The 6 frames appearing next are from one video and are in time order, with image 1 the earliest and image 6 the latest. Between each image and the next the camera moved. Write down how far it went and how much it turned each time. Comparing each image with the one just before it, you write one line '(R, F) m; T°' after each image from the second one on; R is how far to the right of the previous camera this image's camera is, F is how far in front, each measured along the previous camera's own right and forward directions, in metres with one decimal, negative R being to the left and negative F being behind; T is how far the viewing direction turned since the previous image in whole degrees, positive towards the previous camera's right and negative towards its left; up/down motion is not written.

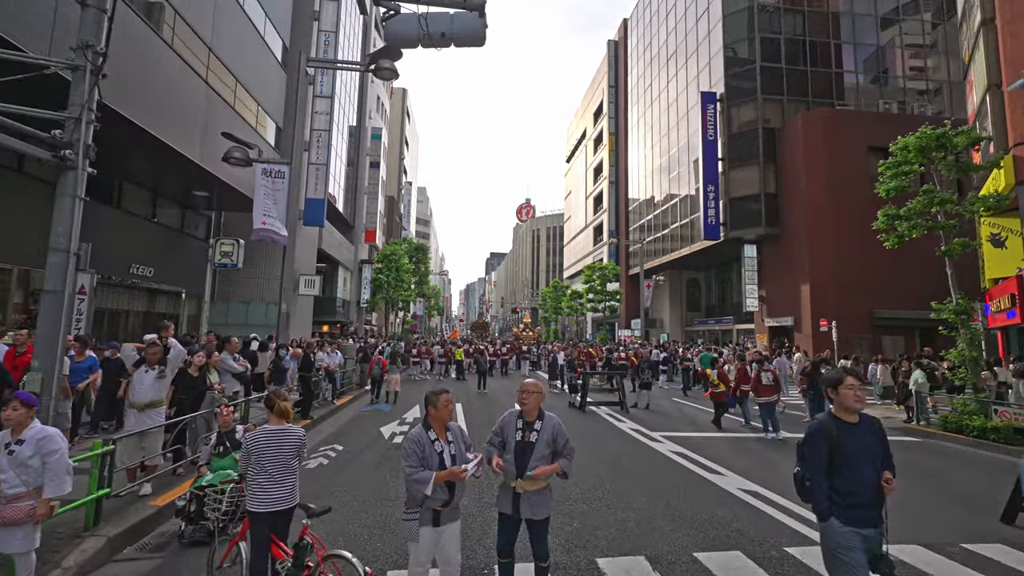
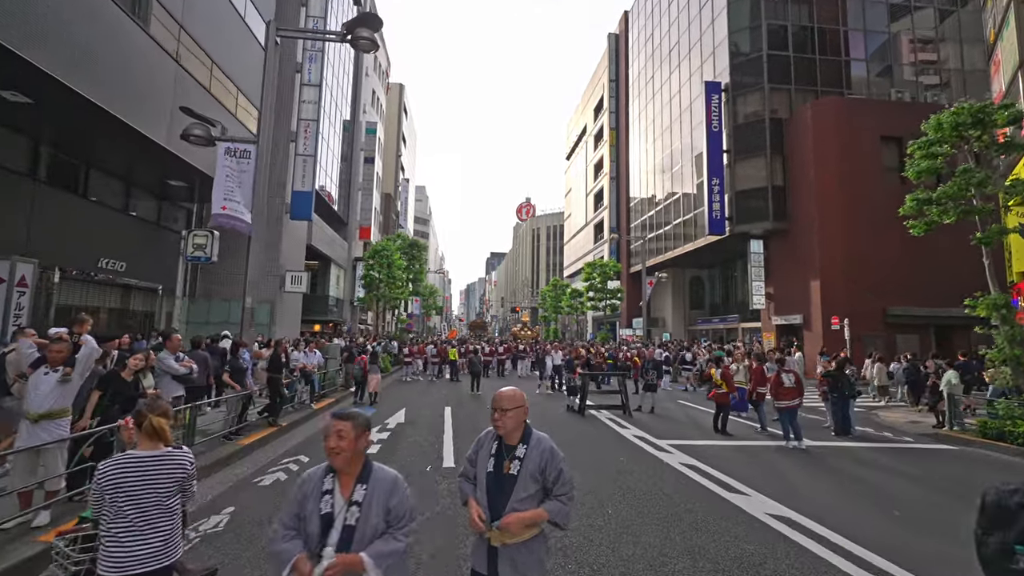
(+0.2, +1.2) m; 0°
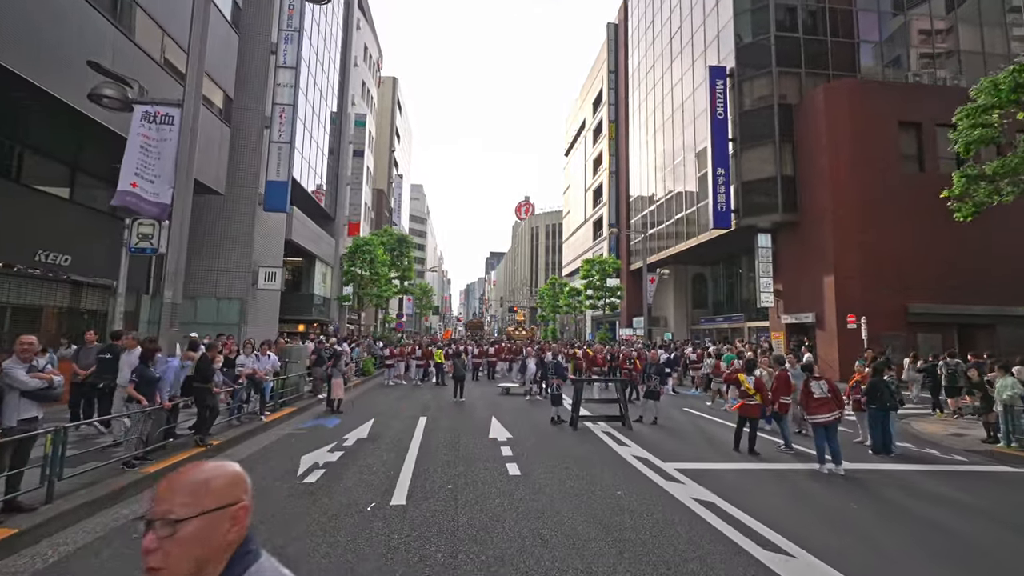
(+0.5, +1.8) m; 0°
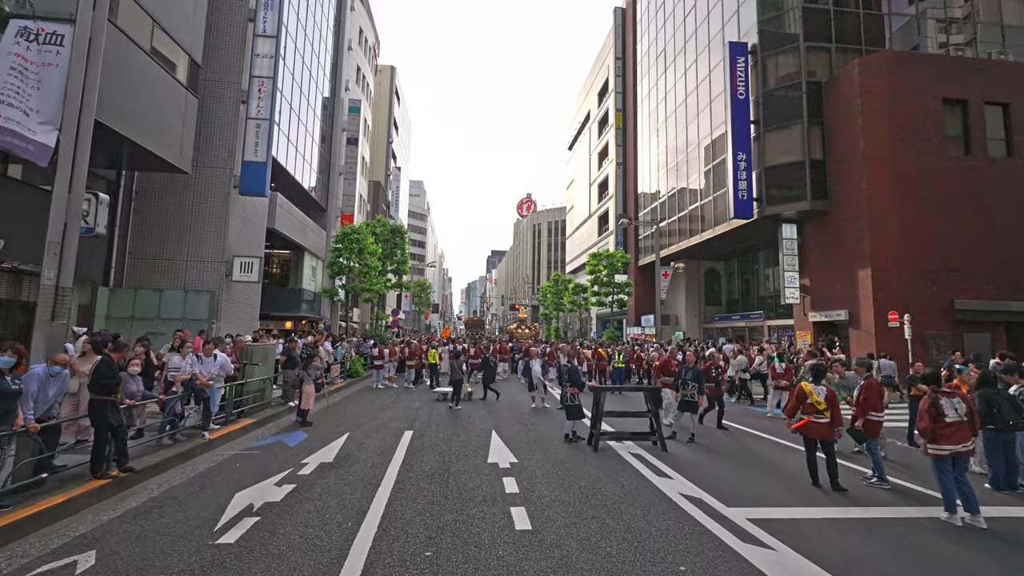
(-0.1, +2.4) m; 0°
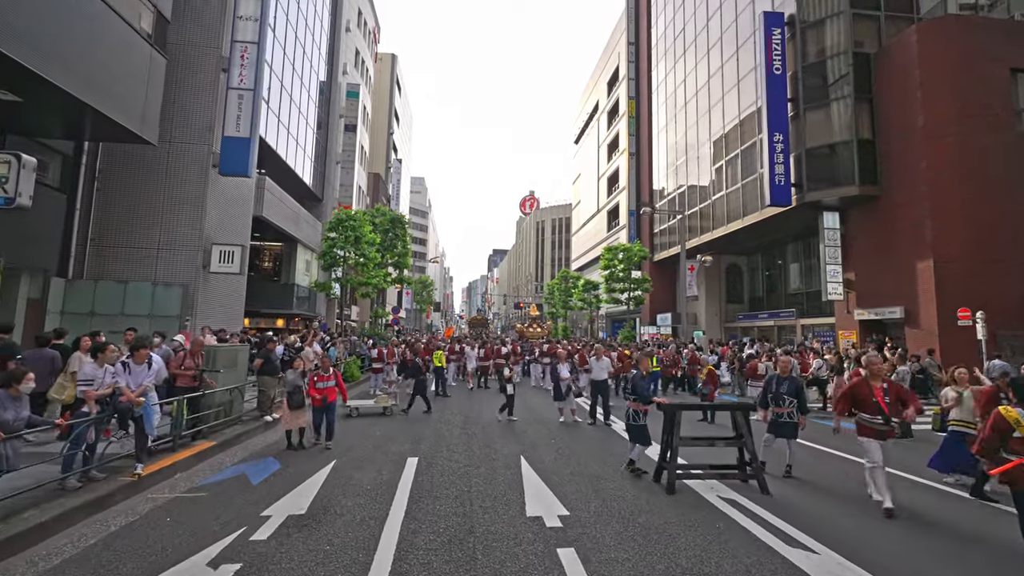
(-0.7, +2.6) m; 0°
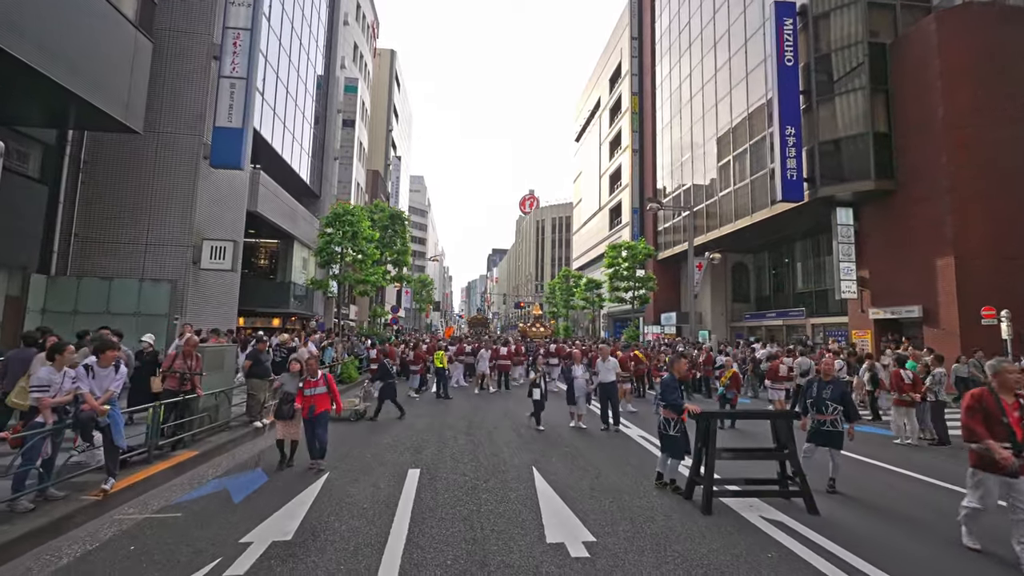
(-0.2, +0.8) m; 0°
